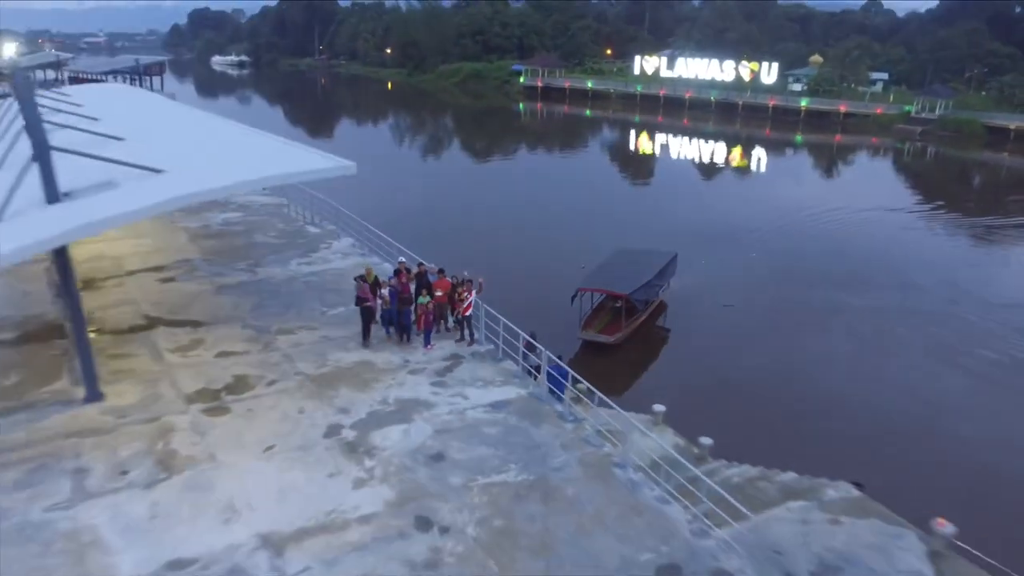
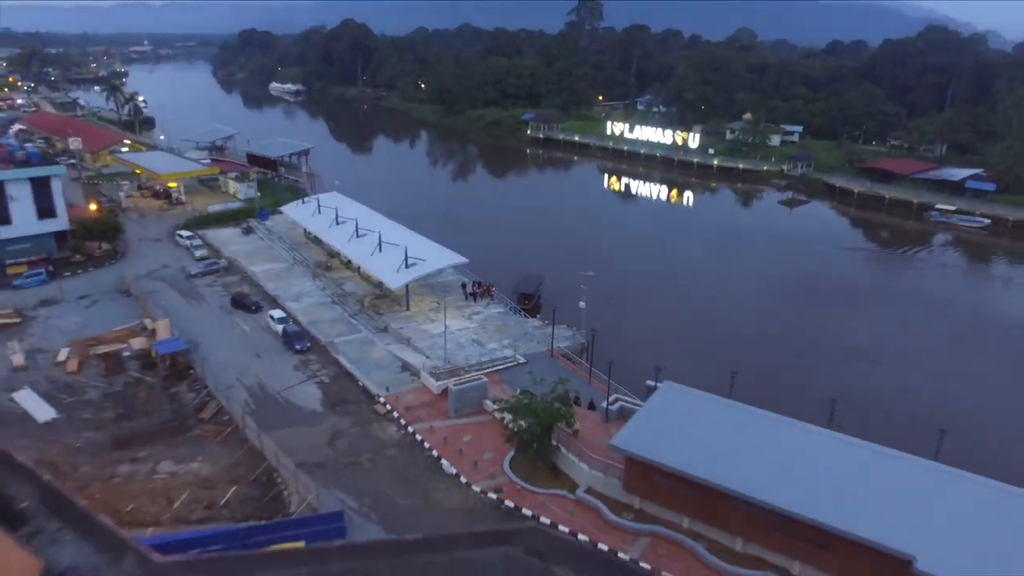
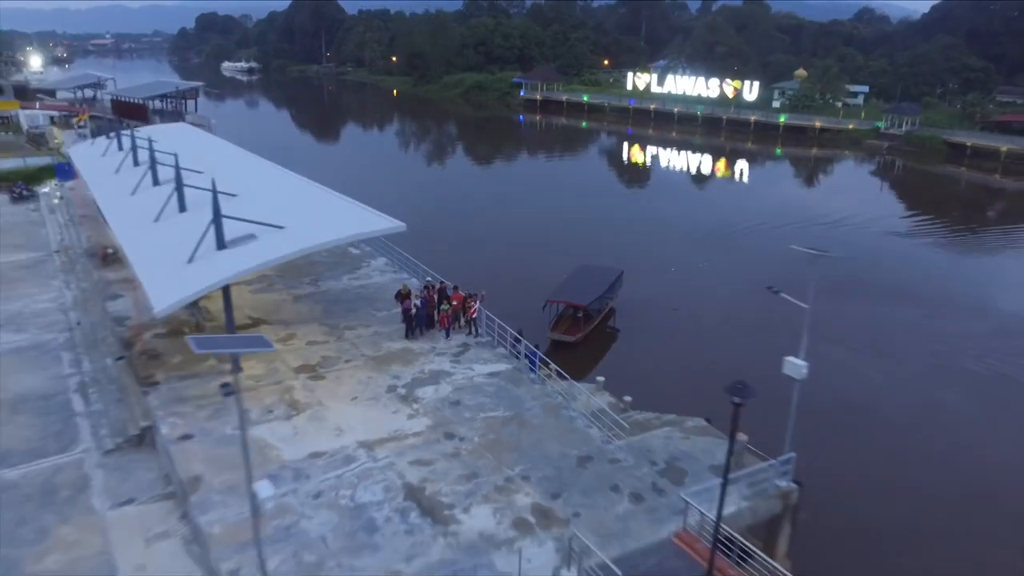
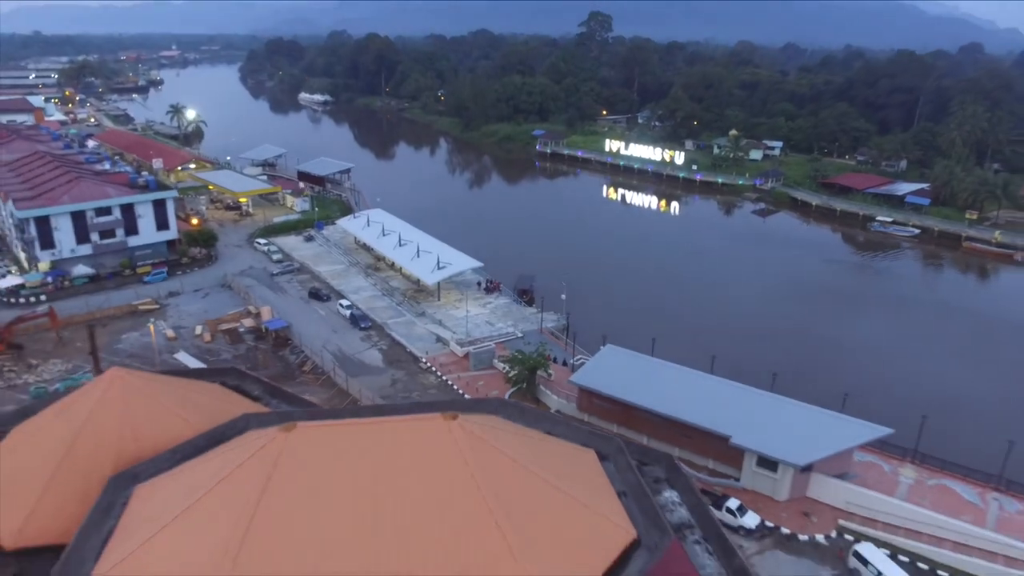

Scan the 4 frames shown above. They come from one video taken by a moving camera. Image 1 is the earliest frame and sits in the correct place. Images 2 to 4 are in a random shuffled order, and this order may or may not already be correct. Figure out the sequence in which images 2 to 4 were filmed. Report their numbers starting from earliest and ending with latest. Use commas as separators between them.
3, 2, 4
